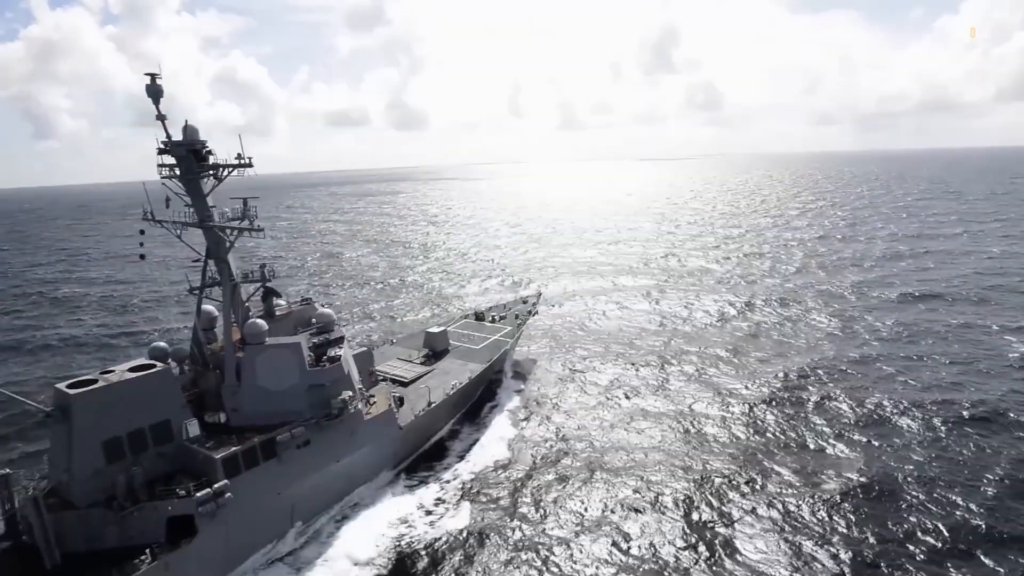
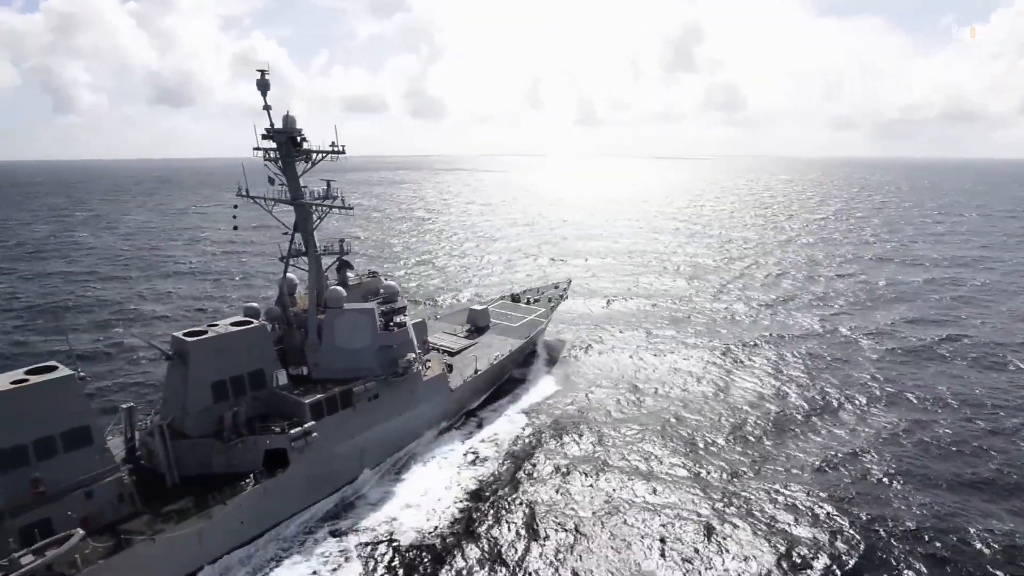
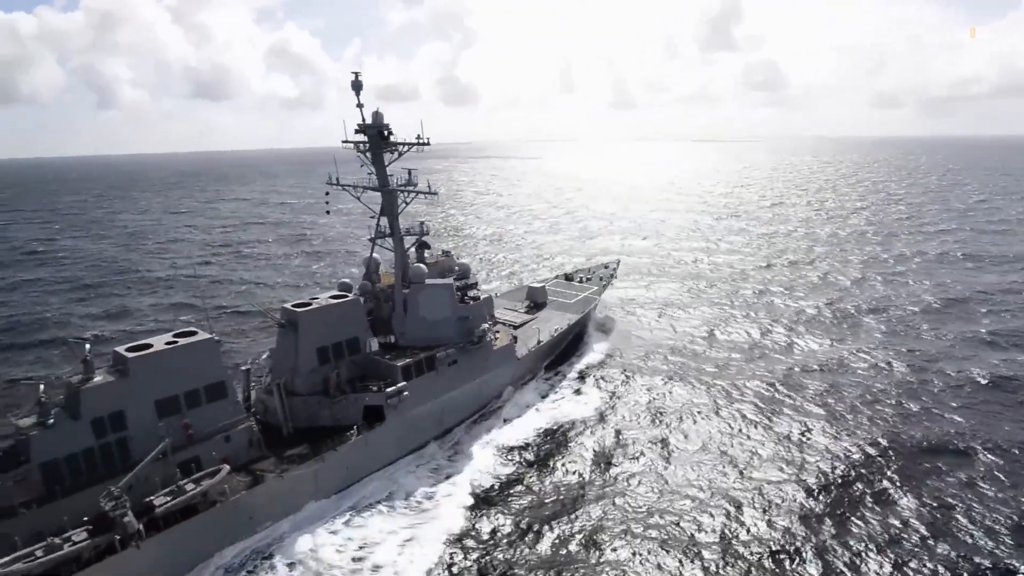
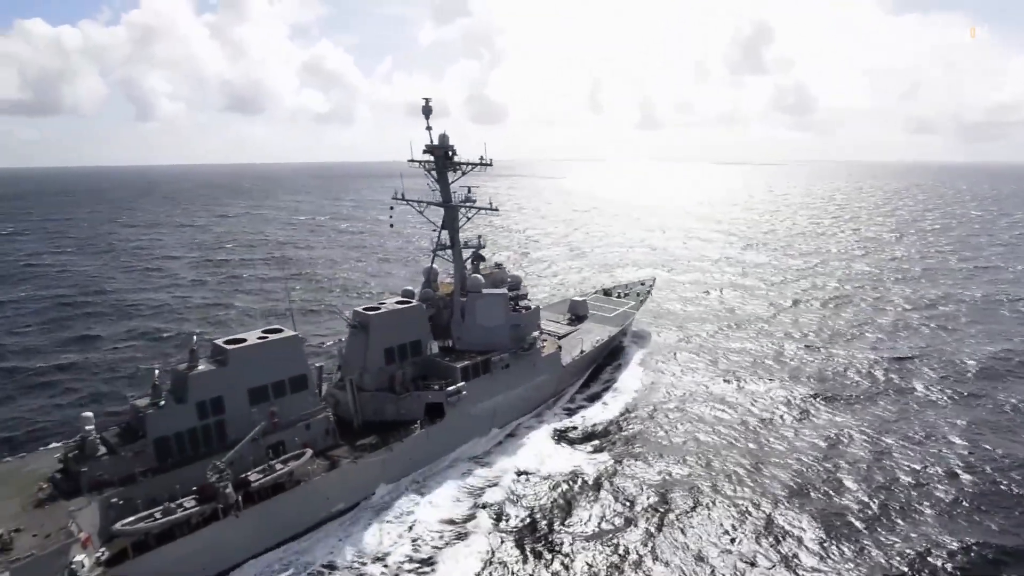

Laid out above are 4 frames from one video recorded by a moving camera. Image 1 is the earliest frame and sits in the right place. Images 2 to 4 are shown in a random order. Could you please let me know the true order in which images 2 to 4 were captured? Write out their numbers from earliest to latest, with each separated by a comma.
2, 3, 4
